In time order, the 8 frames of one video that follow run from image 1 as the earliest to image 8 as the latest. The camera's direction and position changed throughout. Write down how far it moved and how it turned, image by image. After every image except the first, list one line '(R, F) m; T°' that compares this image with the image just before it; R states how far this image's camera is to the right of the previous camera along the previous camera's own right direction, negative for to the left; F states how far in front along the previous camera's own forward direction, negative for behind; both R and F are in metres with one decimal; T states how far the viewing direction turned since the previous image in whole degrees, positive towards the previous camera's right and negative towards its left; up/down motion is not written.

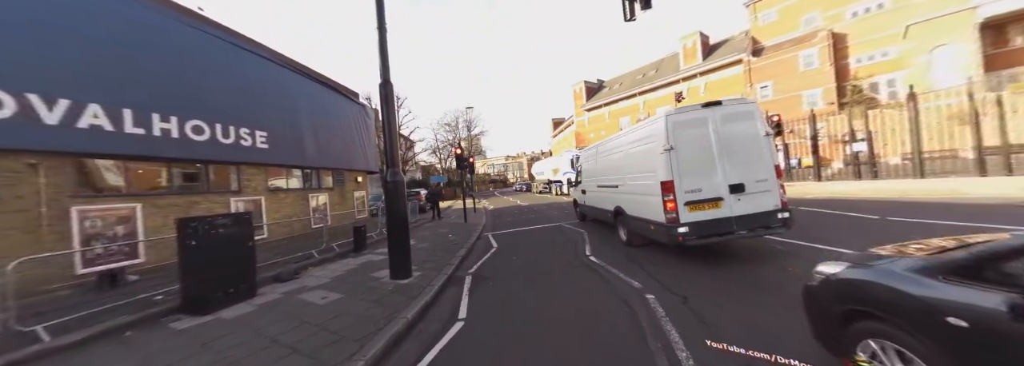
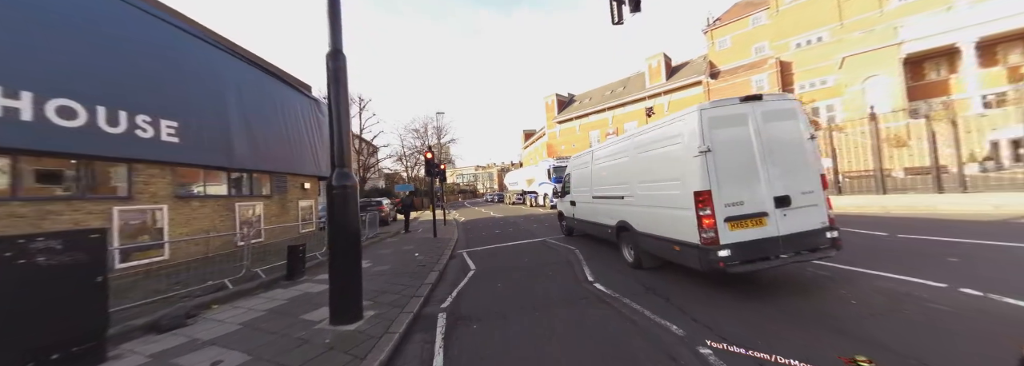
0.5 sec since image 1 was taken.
(-0.3, +1.3) m; +6°
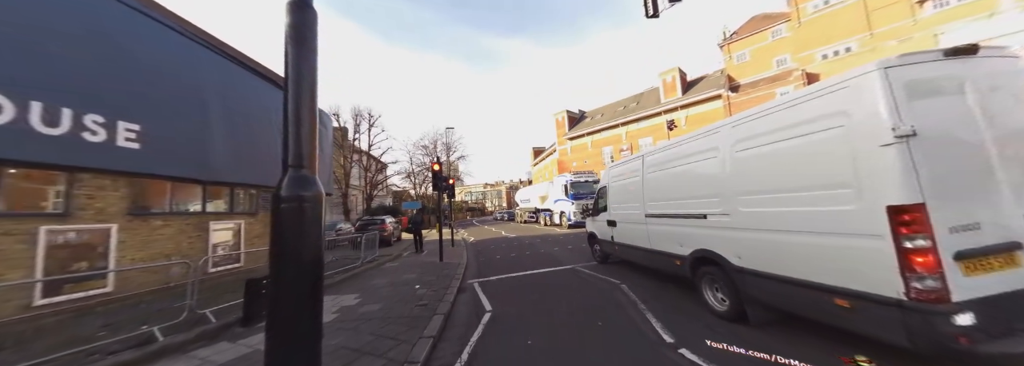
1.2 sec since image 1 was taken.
(-0.4, +1.5) m; -2°
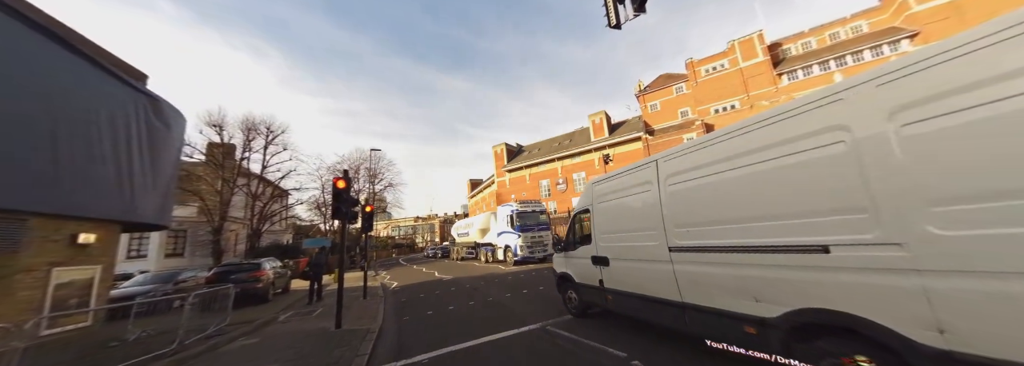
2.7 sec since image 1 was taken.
(-0.2, +2.2) m; +14°
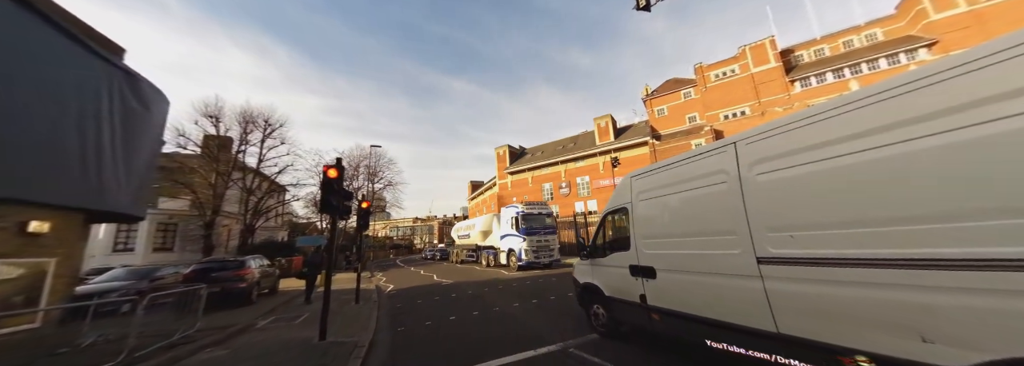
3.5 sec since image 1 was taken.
(-0.3, +0.8) m; 0°
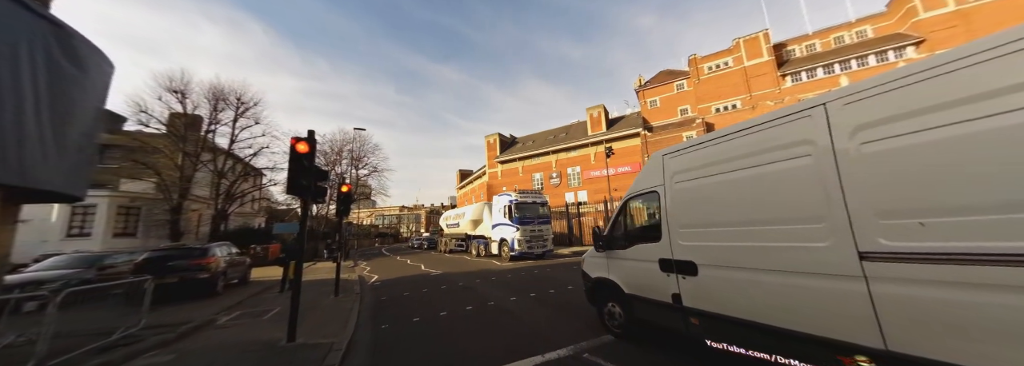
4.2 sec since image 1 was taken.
(-0.3, +0.7) m; +2°
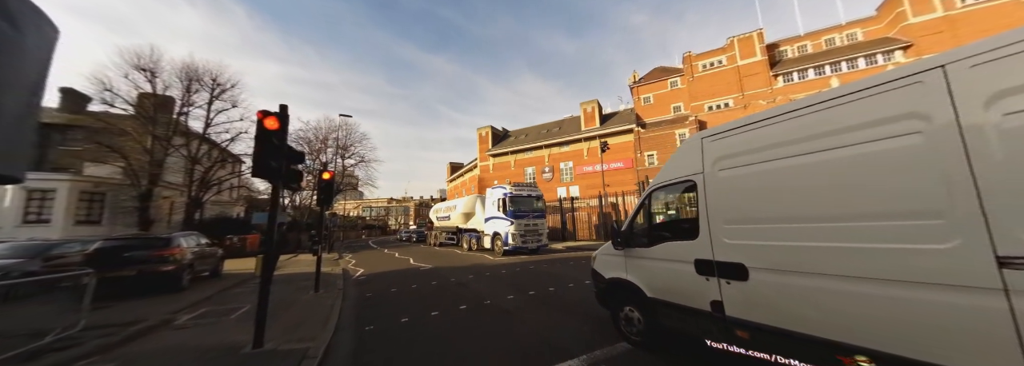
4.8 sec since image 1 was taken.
(-0.2, +0.5) m; +2°
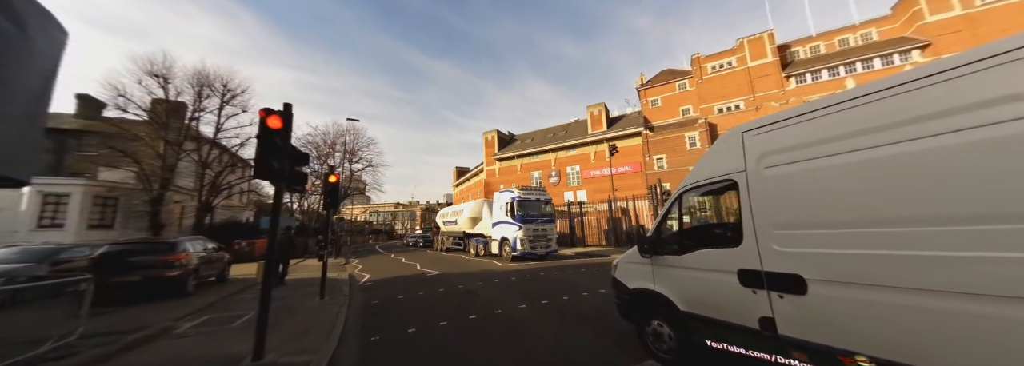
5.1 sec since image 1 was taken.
(-0.1, +0.3) m; -1°
